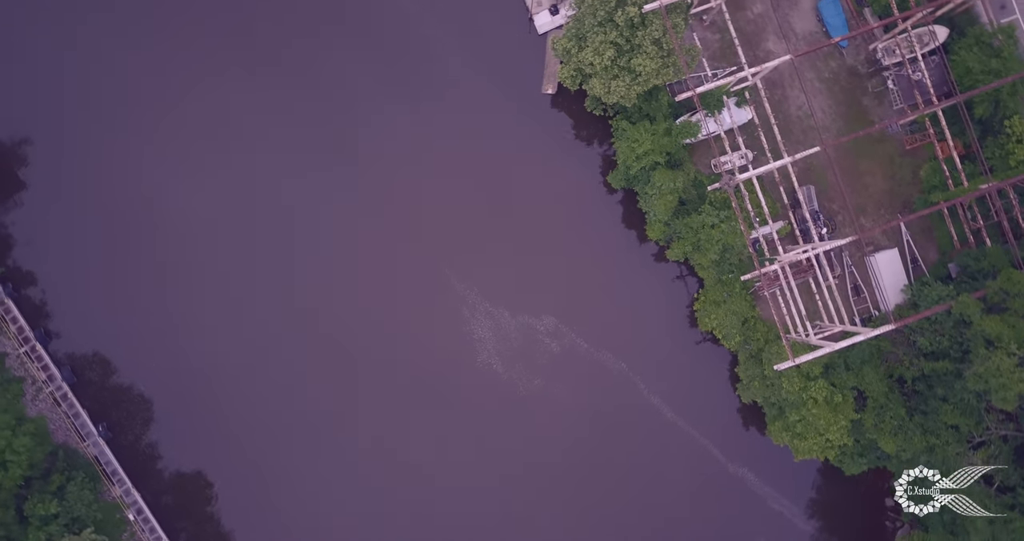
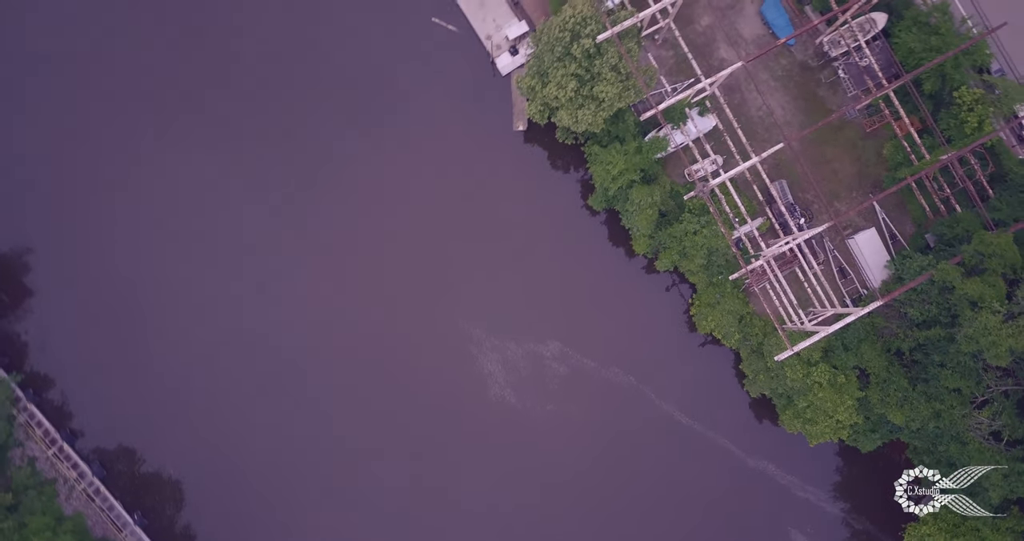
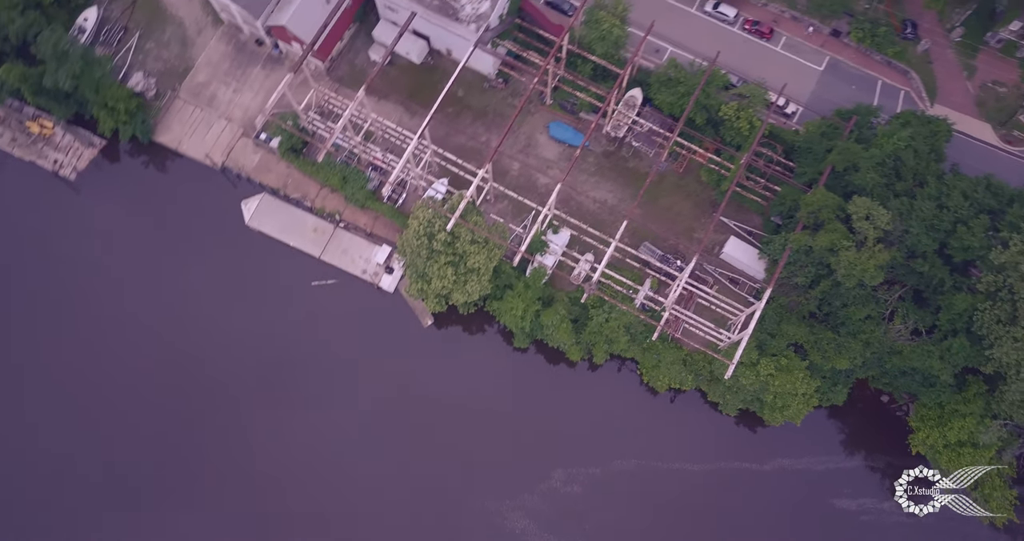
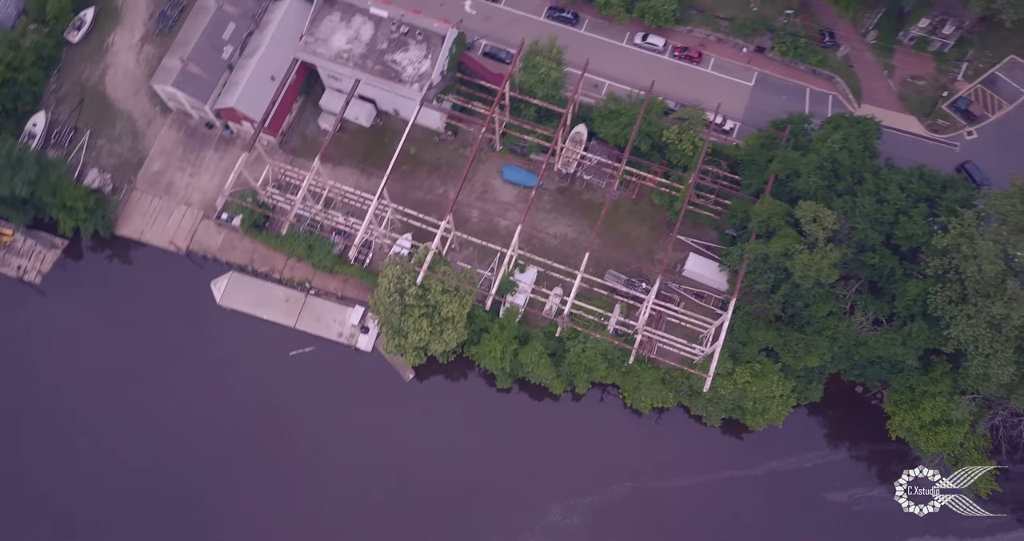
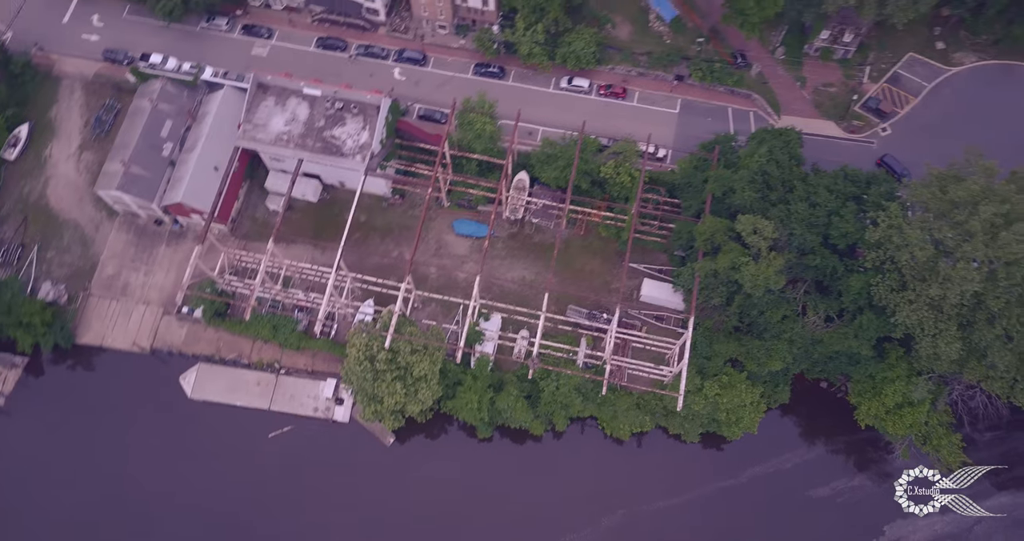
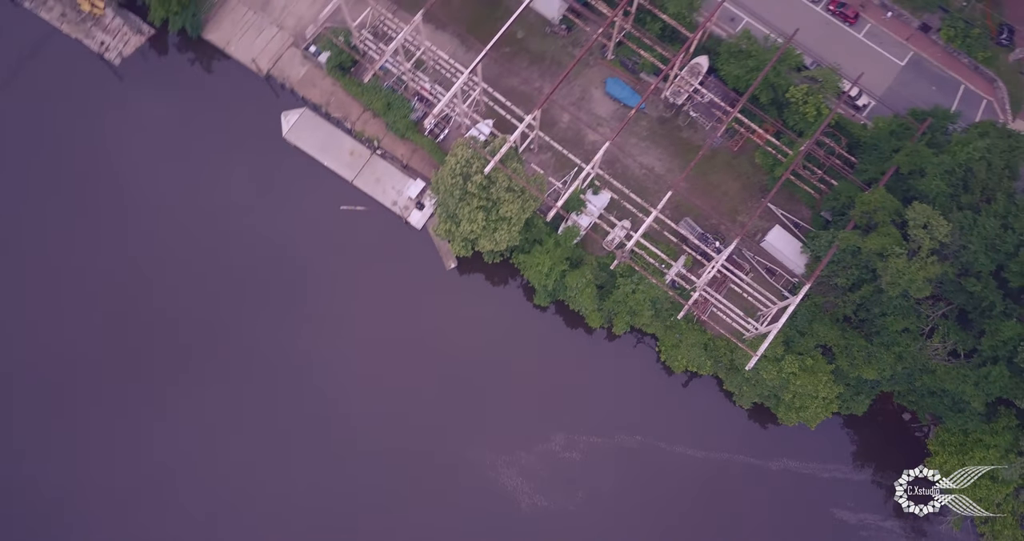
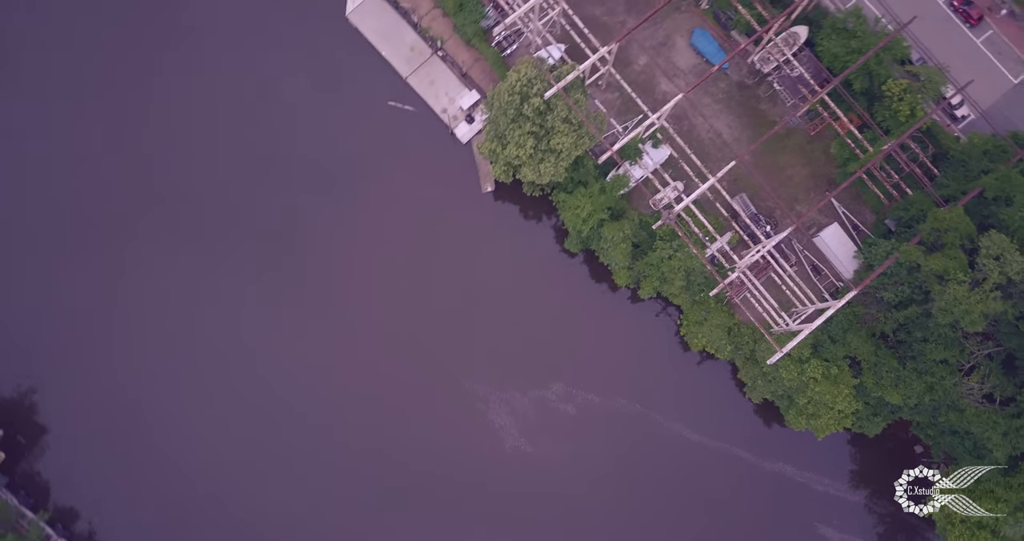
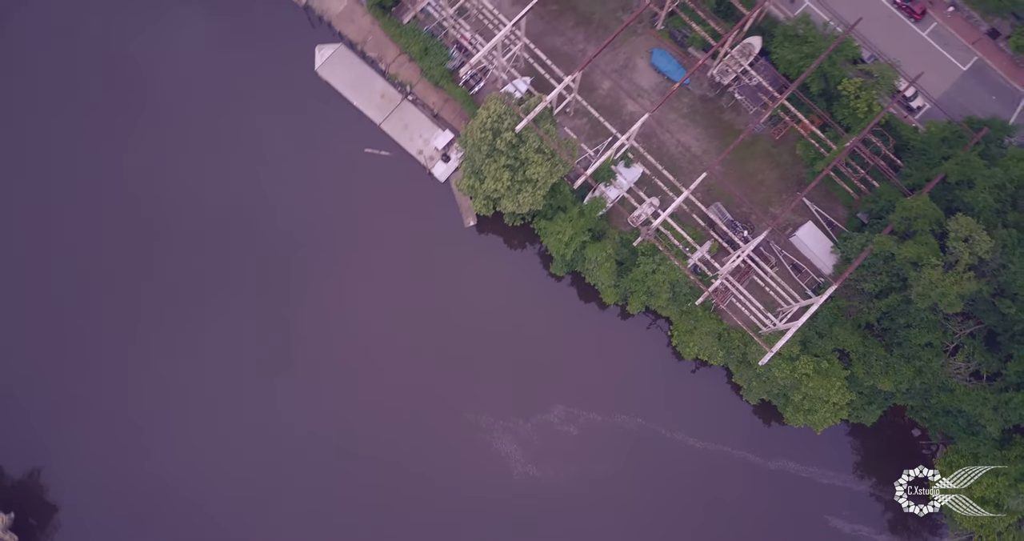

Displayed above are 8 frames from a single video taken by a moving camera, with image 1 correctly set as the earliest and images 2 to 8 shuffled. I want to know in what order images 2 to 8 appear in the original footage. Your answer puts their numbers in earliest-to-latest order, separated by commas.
2, 7, 8, 6, 3, 4, 5
